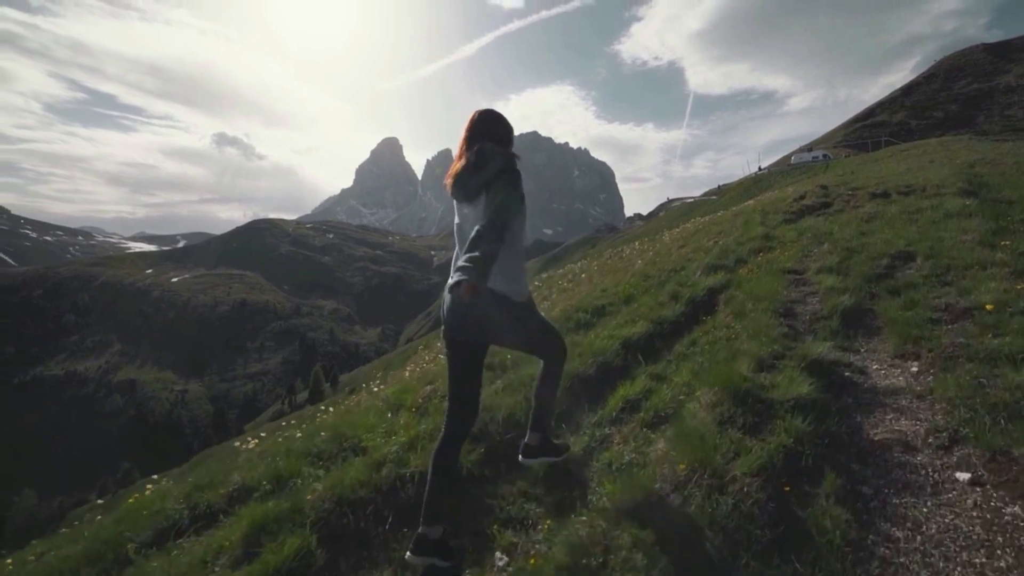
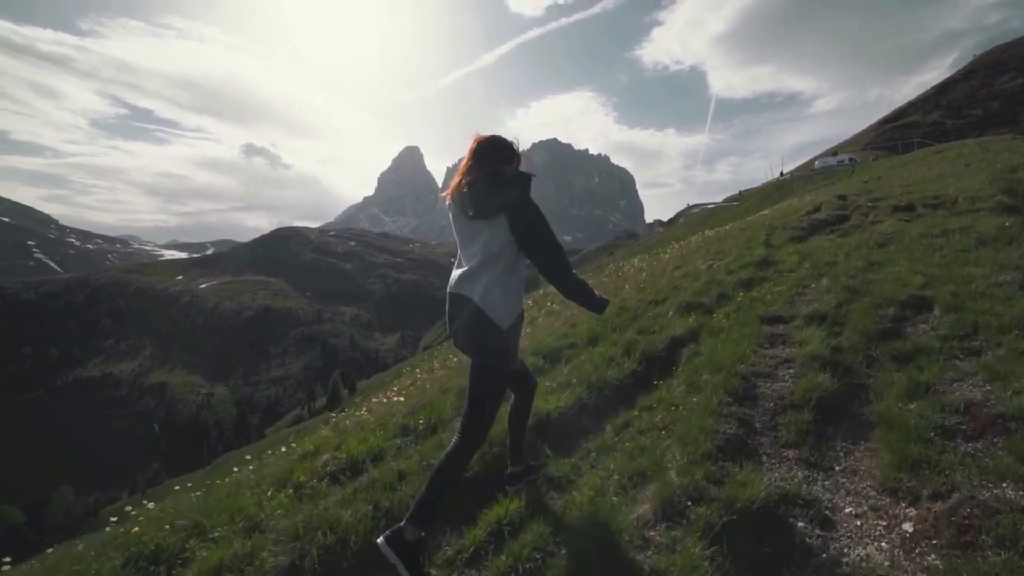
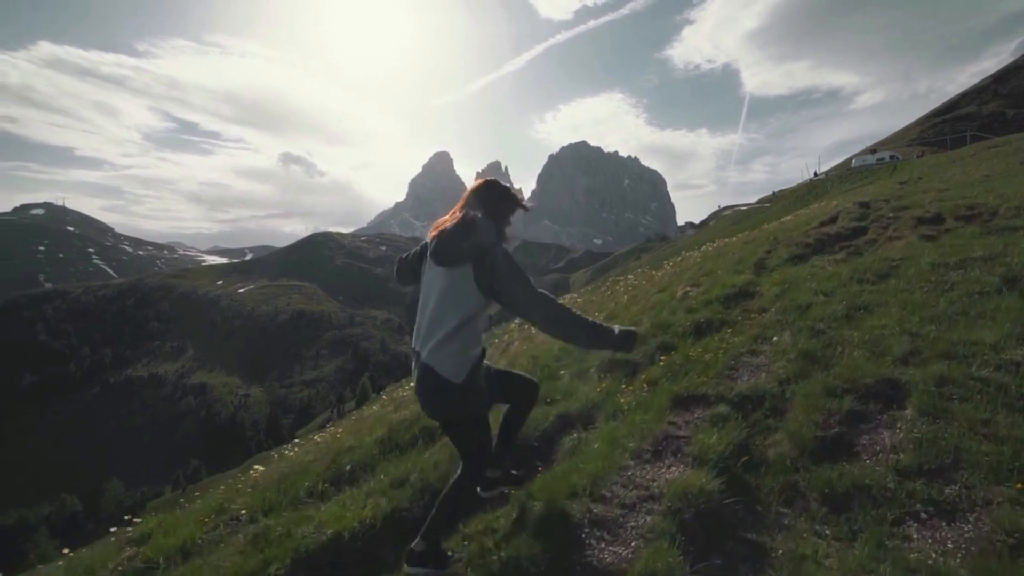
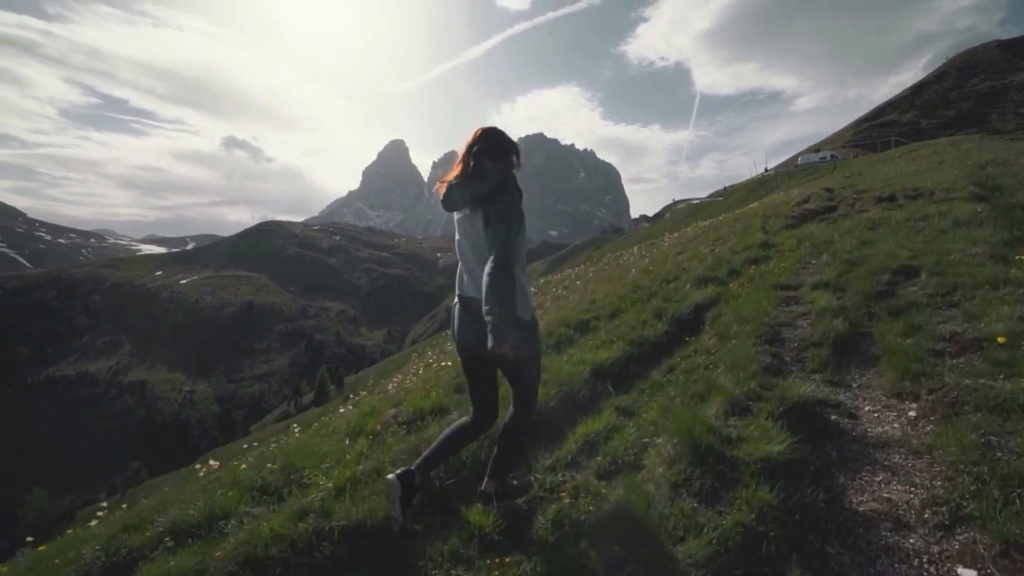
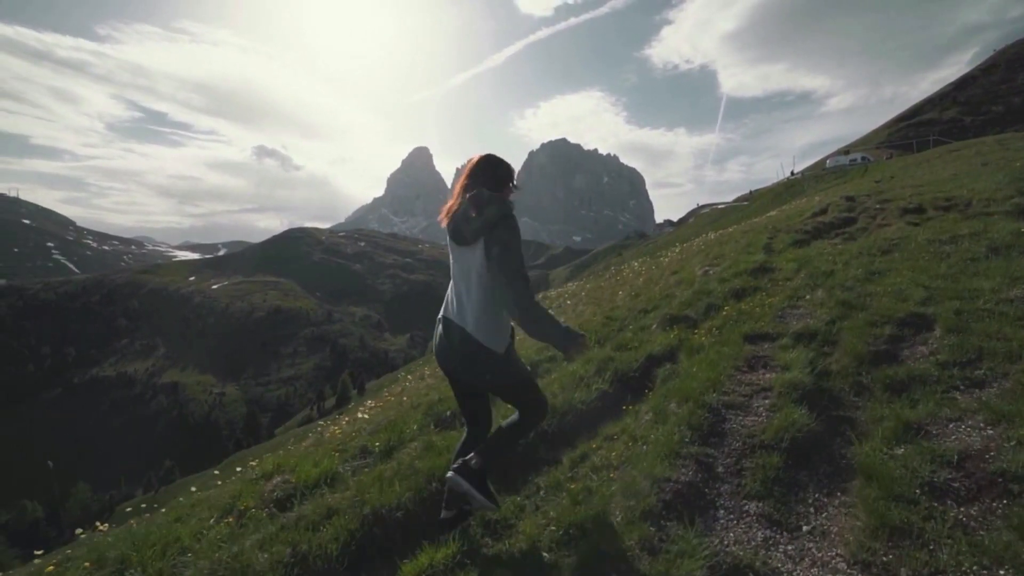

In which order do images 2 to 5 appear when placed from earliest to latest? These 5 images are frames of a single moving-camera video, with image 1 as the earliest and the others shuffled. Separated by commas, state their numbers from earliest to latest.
4, 2, 5, 3
